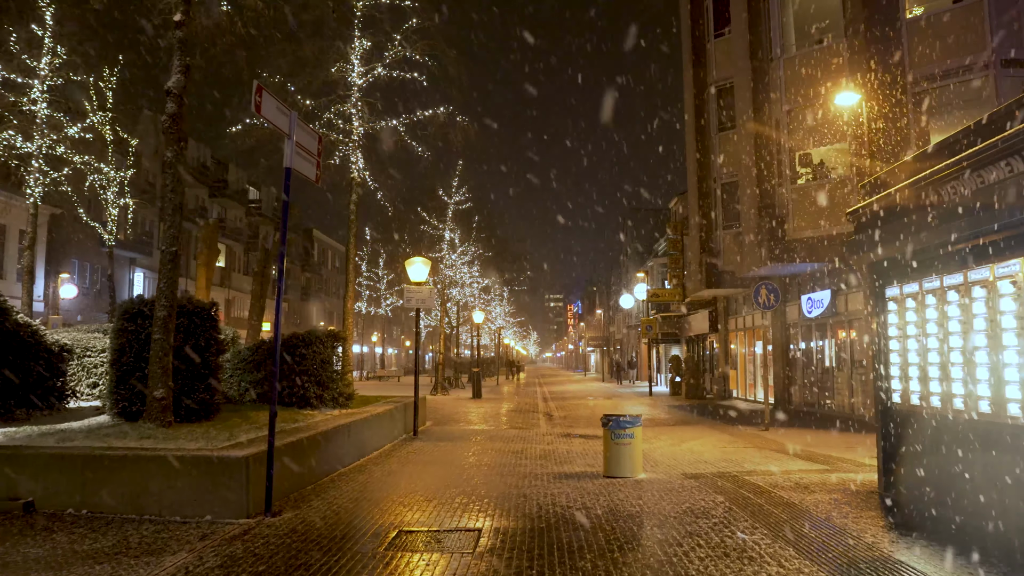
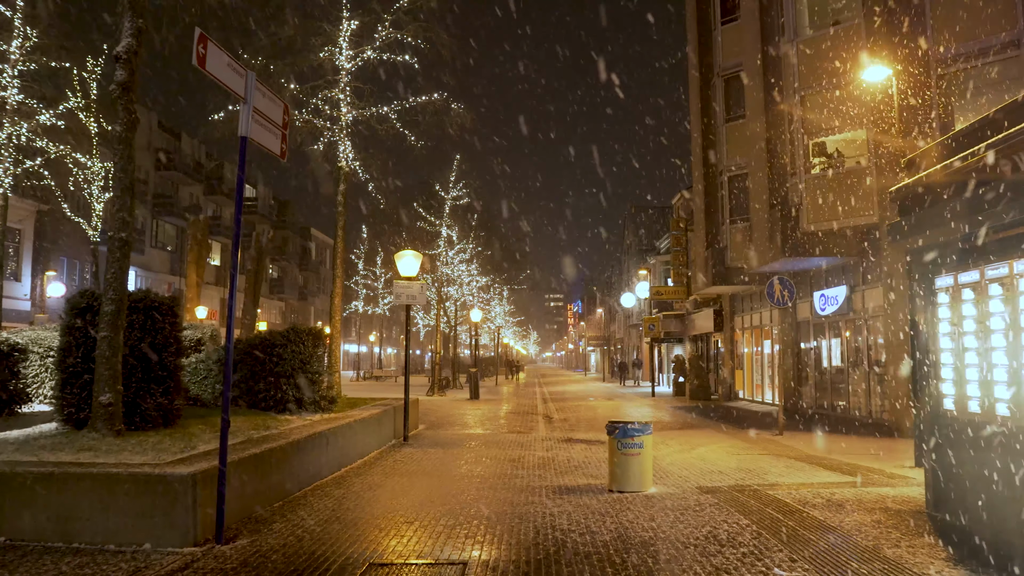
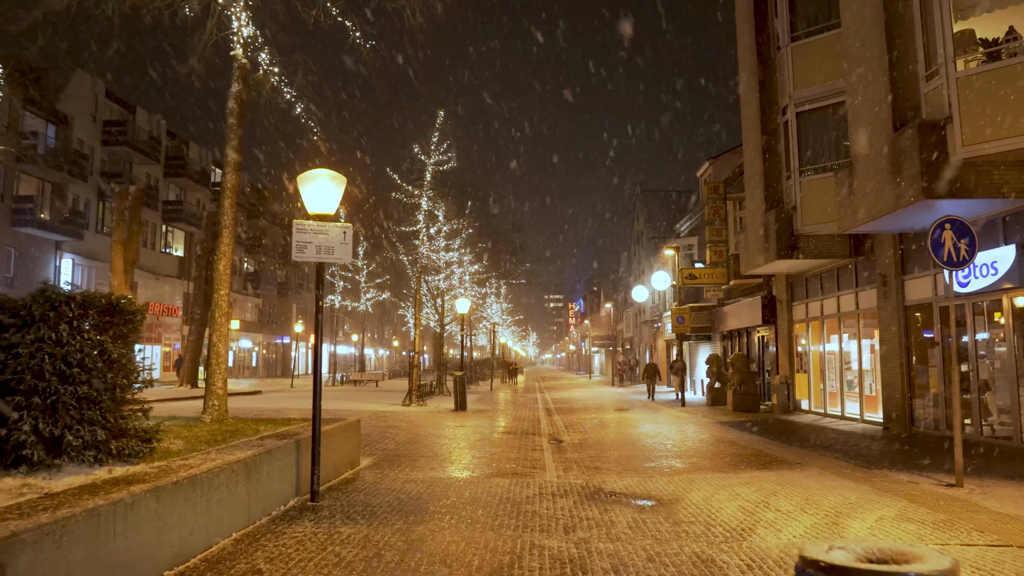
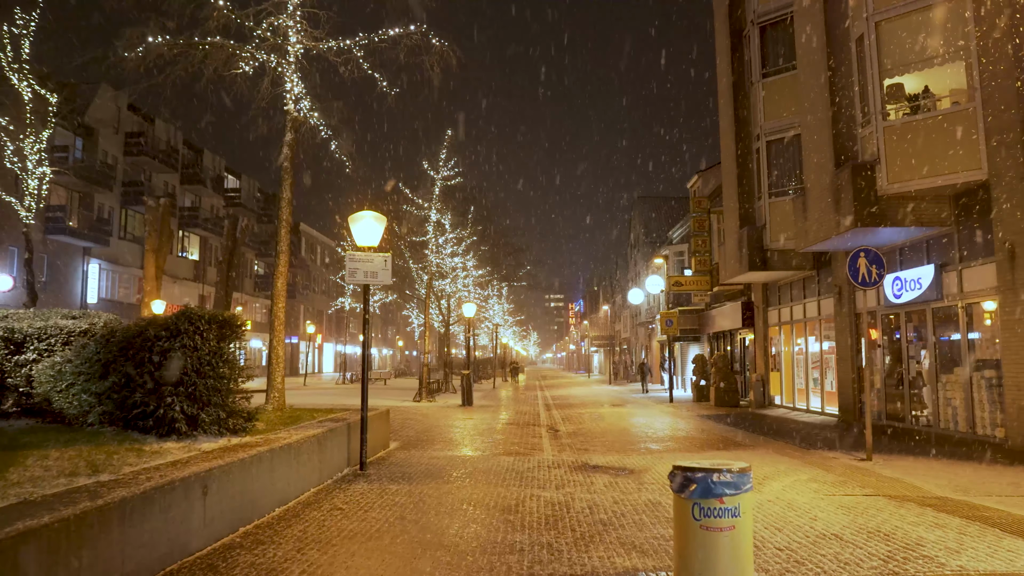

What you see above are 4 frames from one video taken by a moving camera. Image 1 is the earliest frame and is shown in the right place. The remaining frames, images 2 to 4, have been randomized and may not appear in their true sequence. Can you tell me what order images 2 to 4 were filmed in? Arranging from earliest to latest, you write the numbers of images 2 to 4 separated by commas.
2, 4, 3
